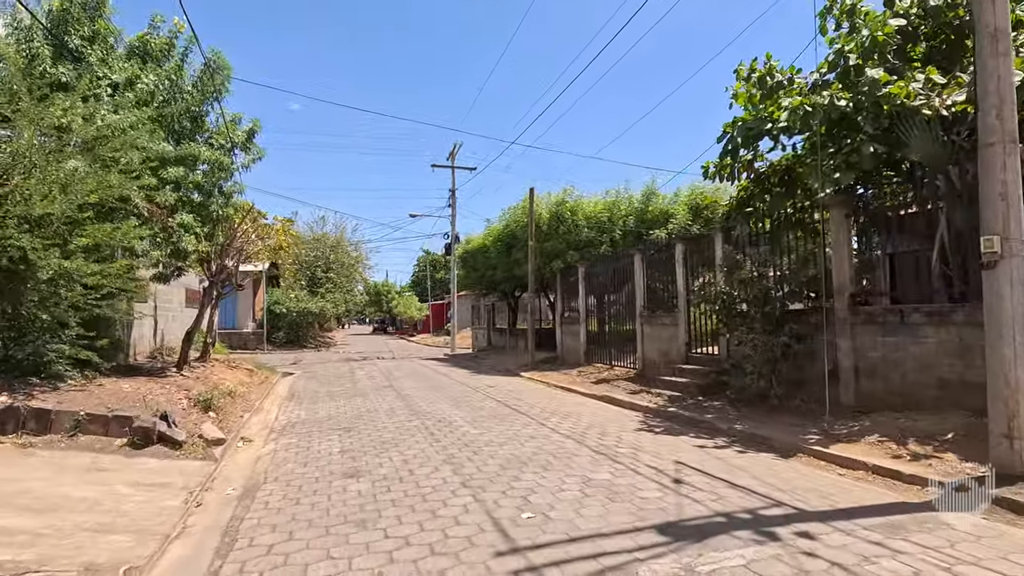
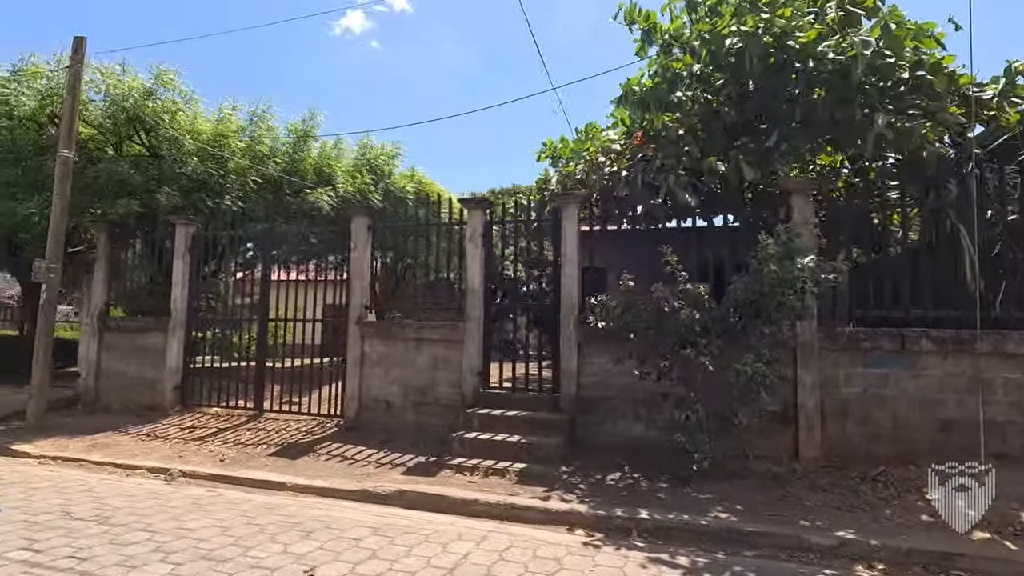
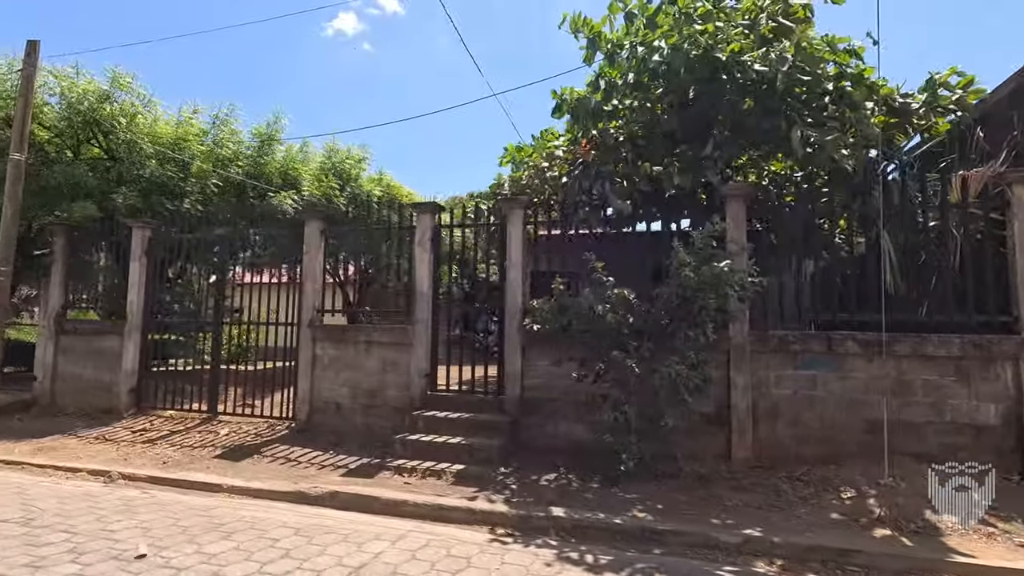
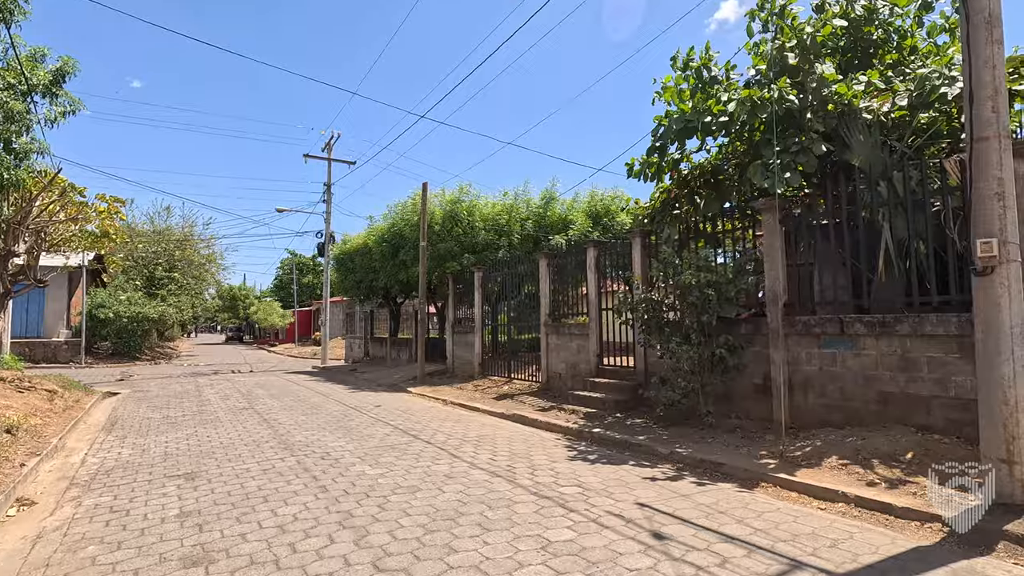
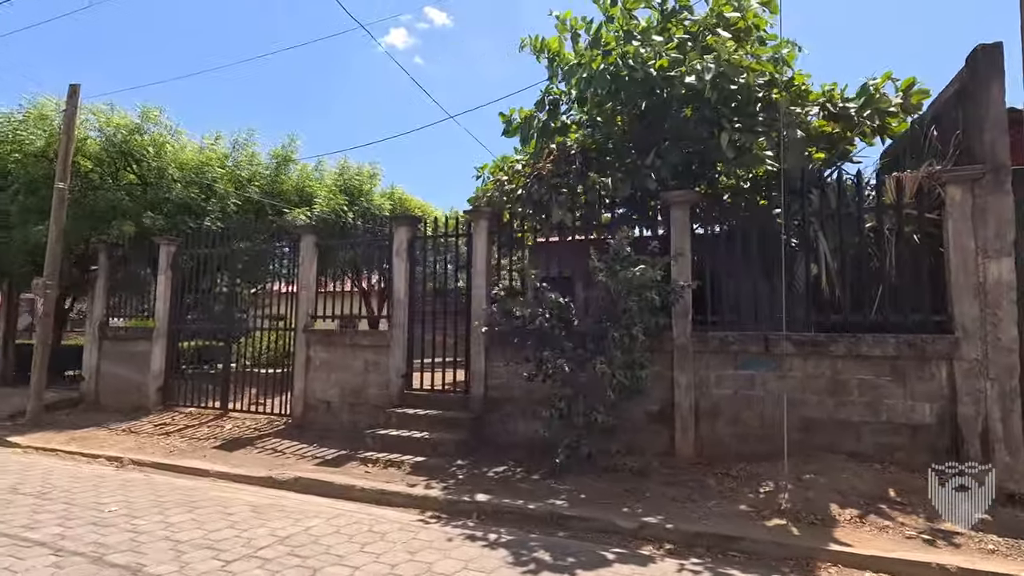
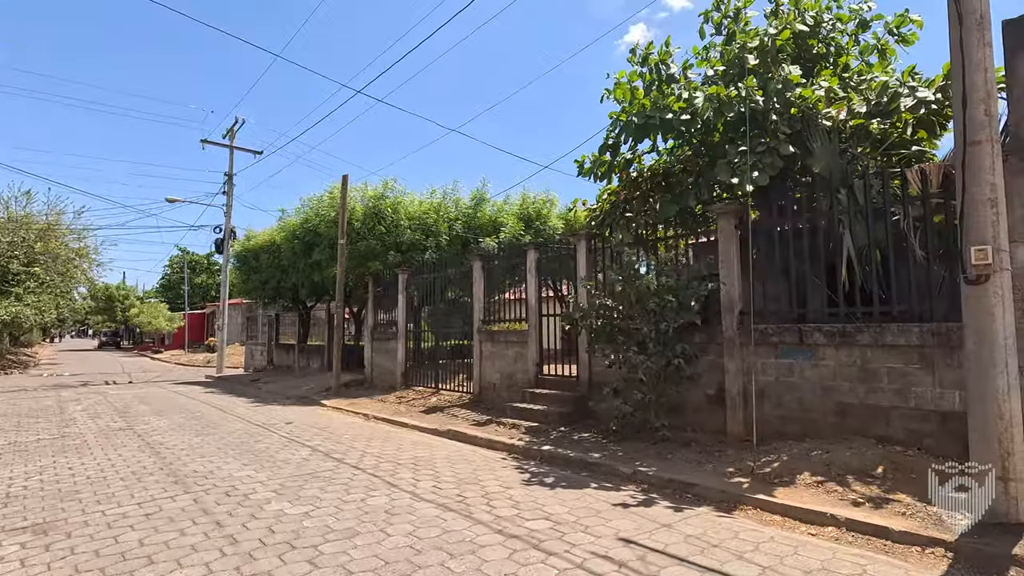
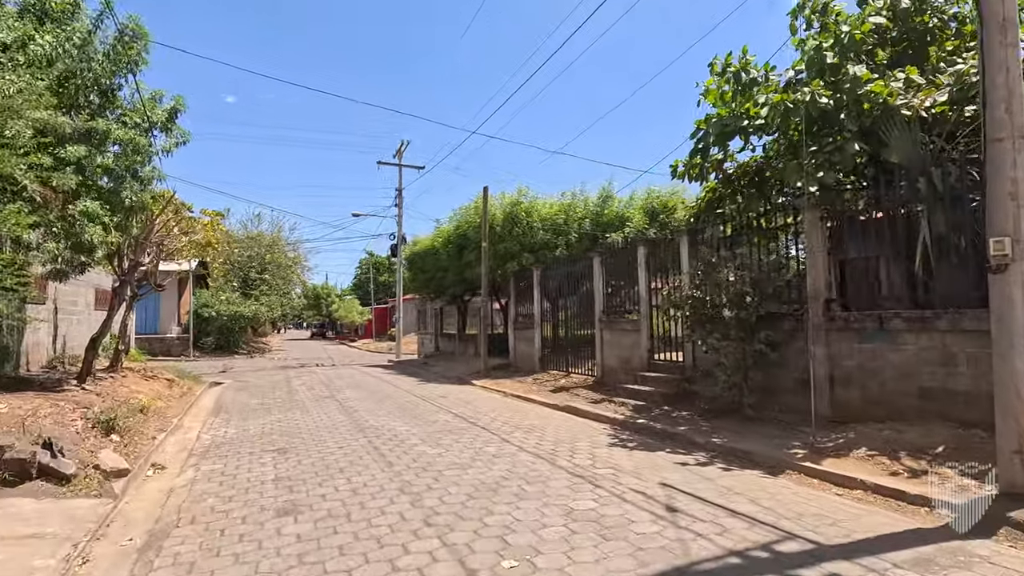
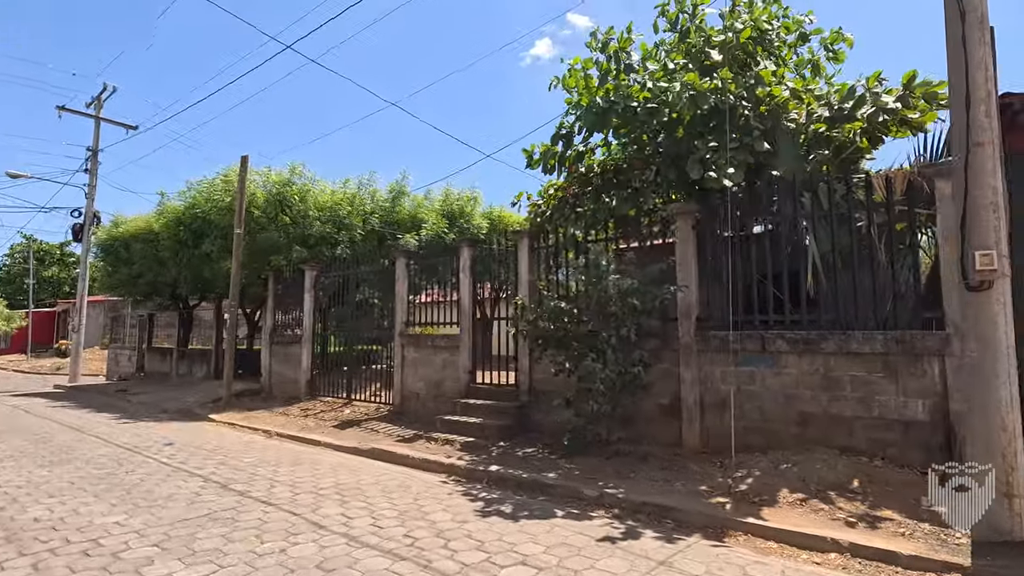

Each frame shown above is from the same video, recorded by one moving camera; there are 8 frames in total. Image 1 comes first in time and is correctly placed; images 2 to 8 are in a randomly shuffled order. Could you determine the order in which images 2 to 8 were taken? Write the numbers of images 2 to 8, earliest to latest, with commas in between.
7, 4, 6, 8, 5, 3, 2
